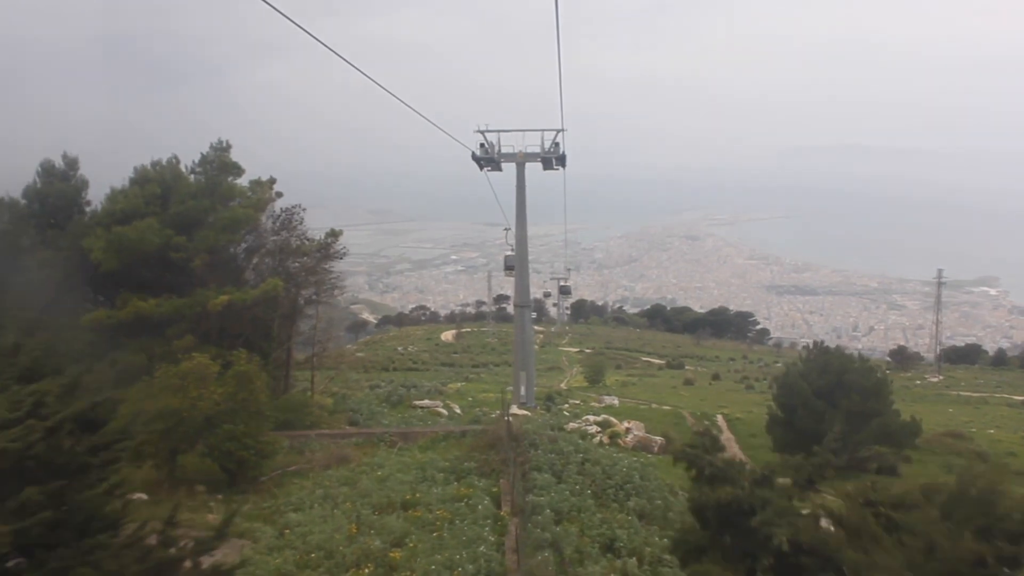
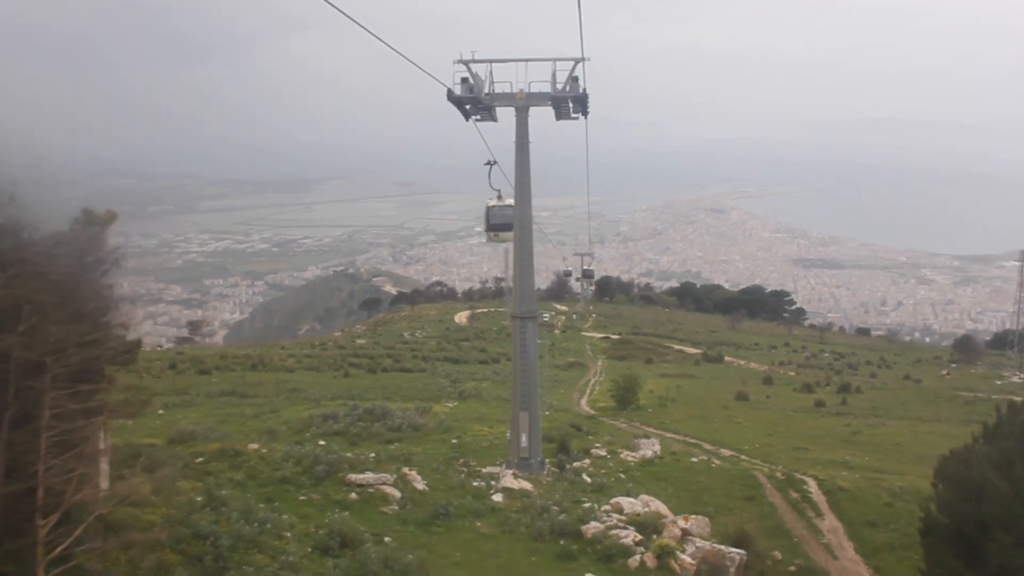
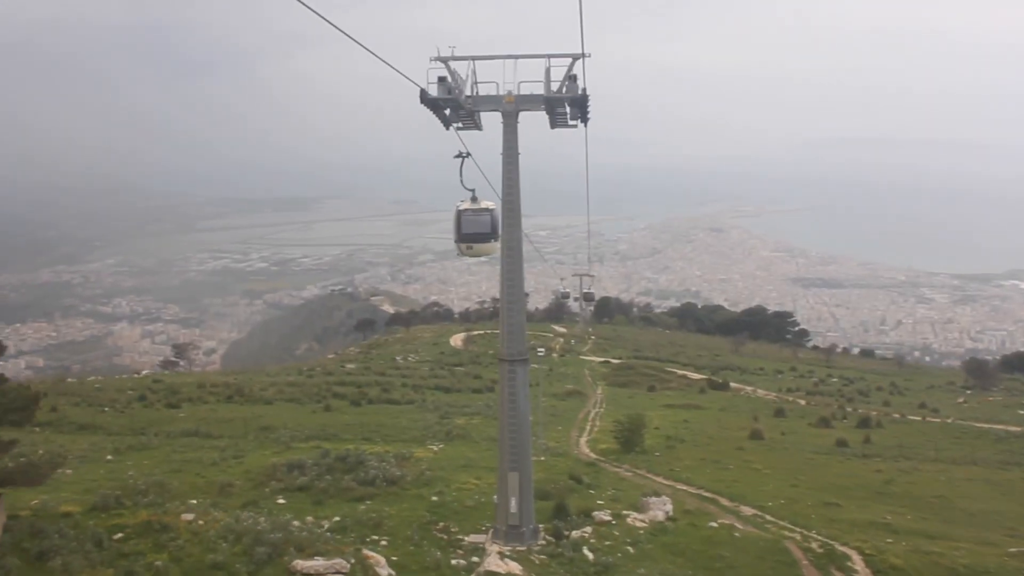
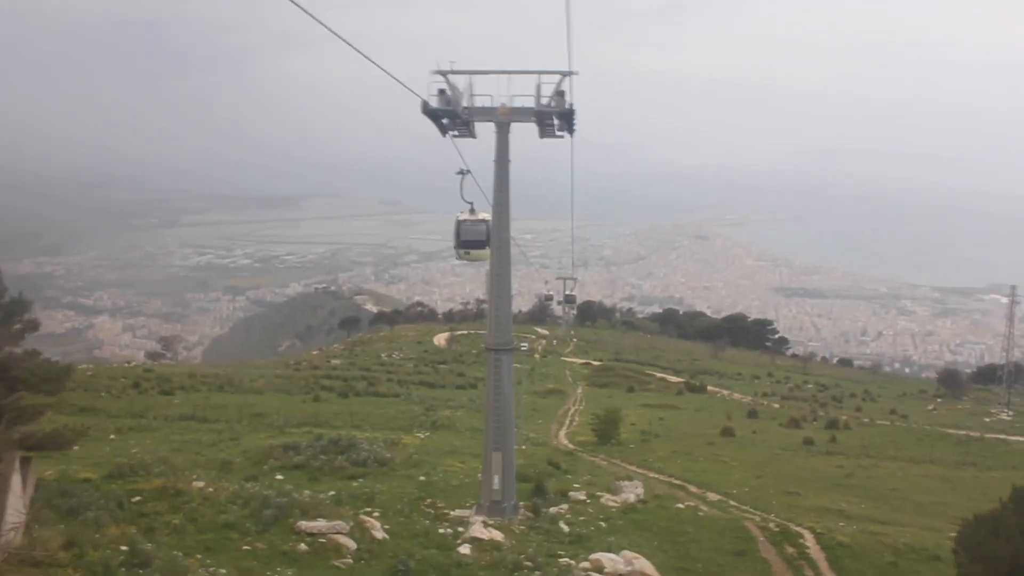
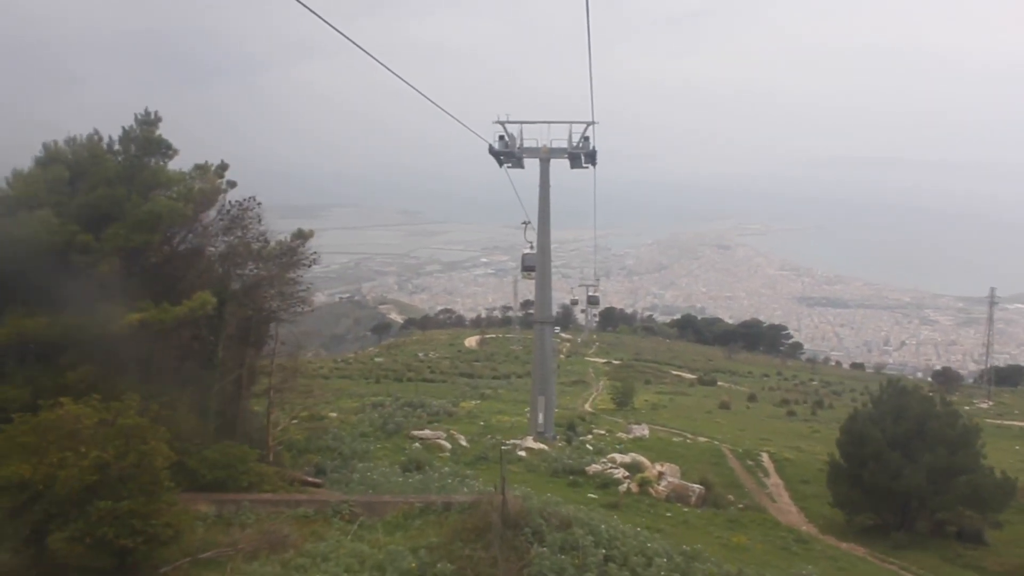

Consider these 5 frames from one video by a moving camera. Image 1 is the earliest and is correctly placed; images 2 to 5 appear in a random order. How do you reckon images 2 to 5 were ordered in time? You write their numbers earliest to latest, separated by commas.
5, 2, 4, 3
